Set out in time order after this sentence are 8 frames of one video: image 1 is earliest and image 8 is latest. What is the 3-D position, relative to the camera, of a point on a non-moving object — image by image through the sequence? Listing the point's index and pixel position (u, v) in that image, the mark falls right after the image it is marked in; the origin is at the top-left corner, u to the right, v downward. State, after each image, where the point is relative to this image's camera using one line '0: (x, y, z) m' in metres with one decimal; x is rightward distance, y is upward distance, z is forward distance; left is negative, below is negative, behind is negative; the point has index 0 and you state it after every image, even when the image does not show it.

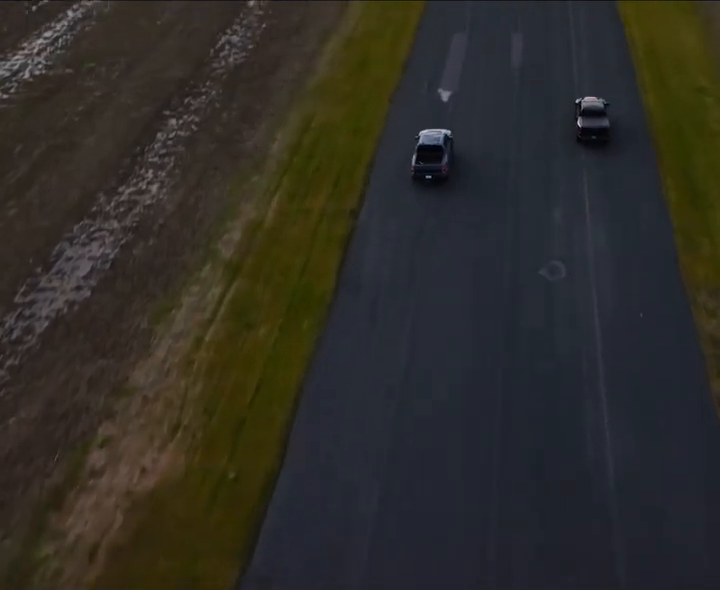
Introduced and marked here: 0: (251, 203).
0: (-2.0, +1.7, +19.9) m
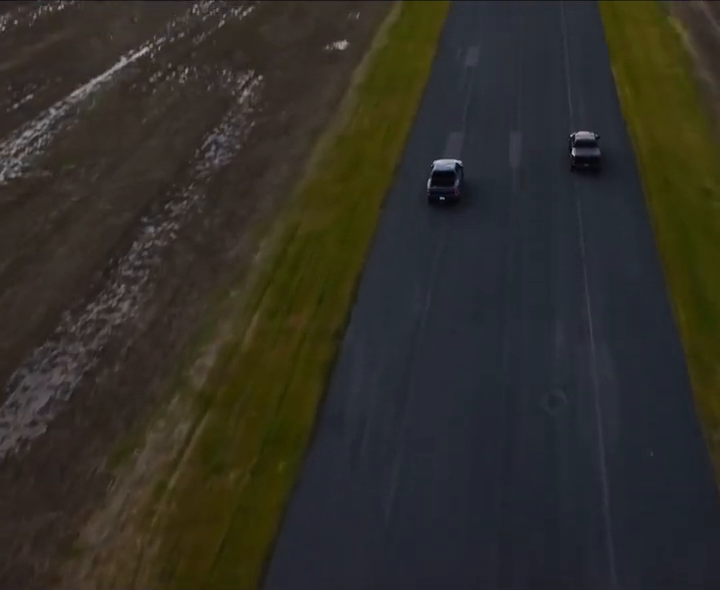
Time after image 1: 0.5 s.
0: (-2.3, -0.5, +18.5) m
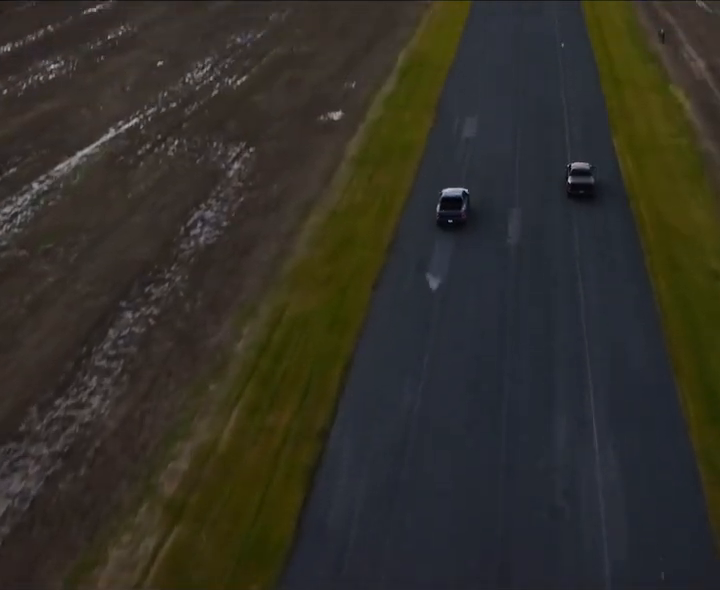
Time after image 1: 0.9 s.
0: (-2.5, -2.0, +17.3) m
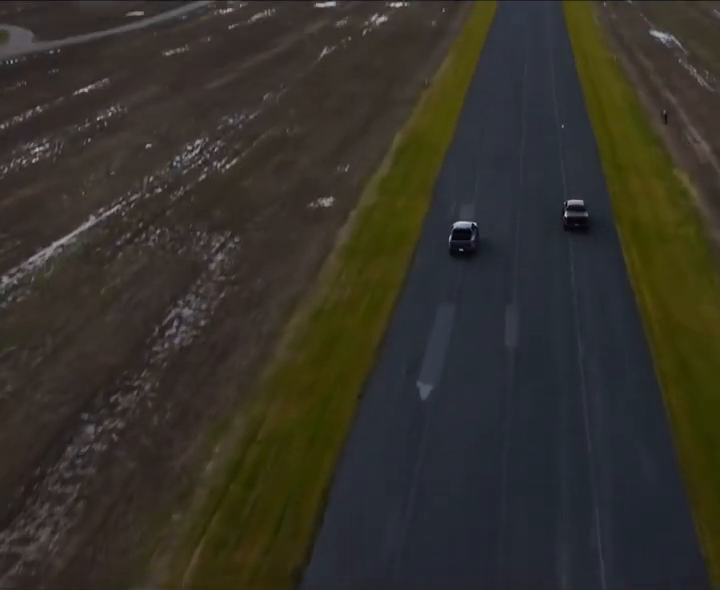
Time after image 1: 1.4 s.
0: (-2.8, -3.8, +15.4) m
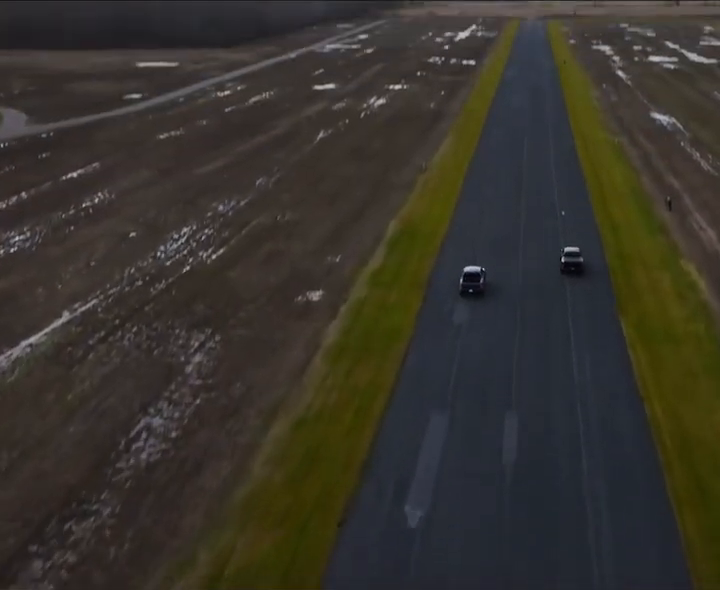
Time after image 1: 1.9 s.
0: (-3.2, -5.4, +13.3) m
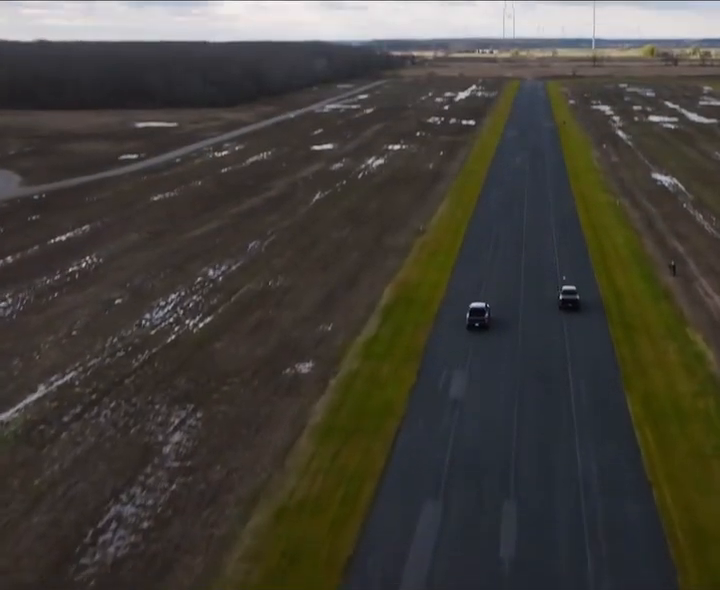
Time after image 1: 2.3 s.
0: (-3.4, -6.5, +11.6) m
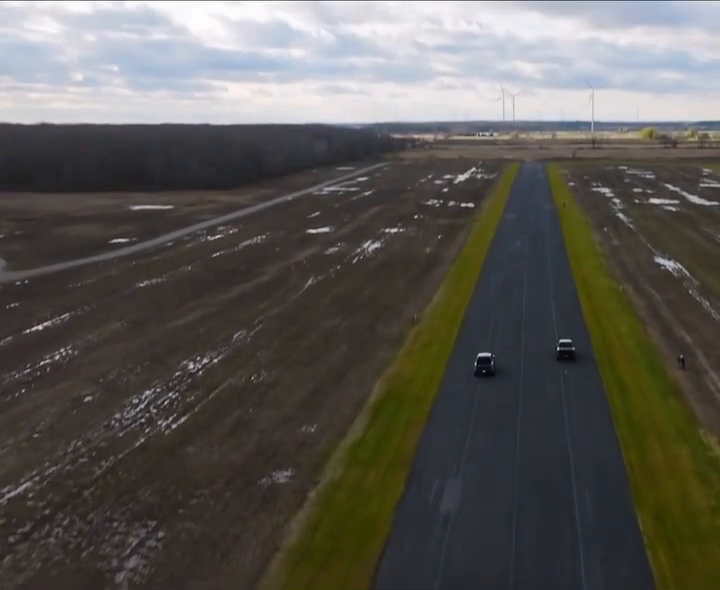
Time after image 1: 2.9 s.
0: (-3.9, -7.7, +8.7) m
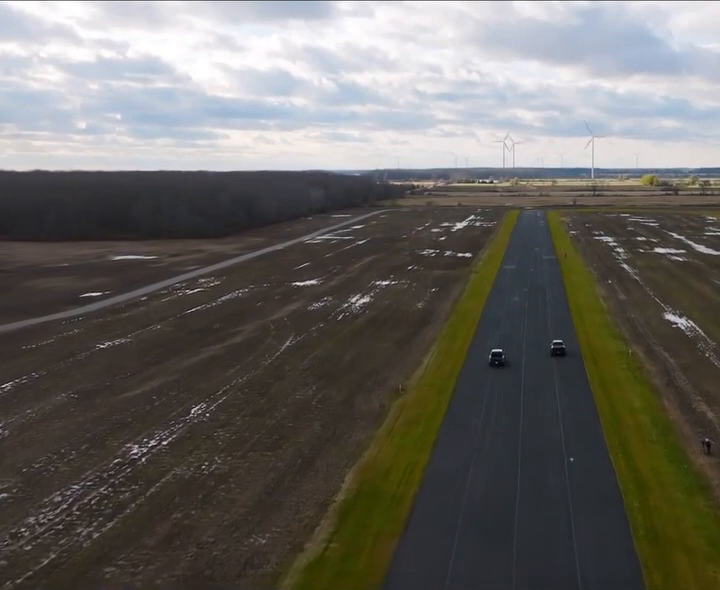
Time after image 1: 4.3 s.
0: (-4.9, -8.7, +2.9) m
